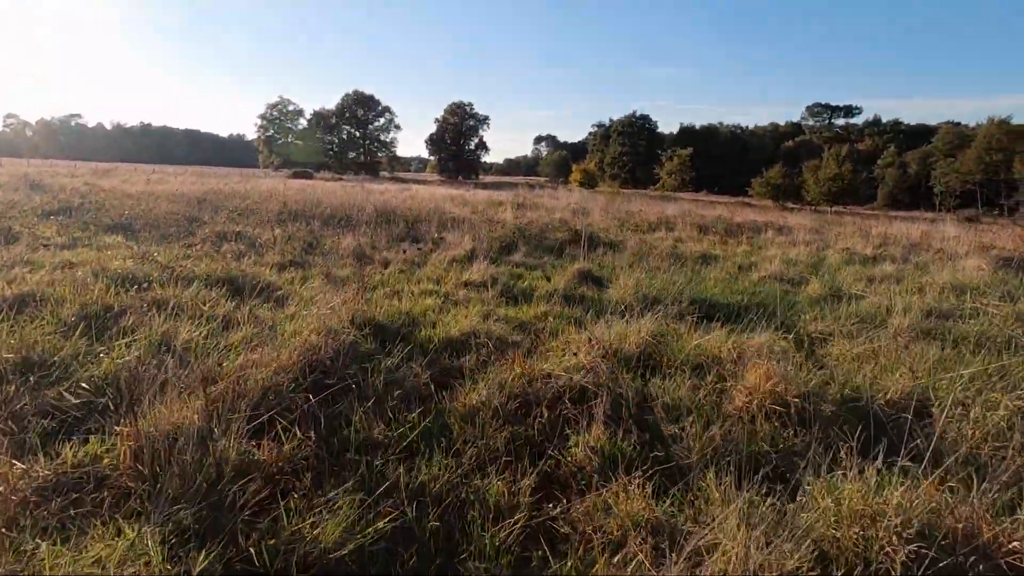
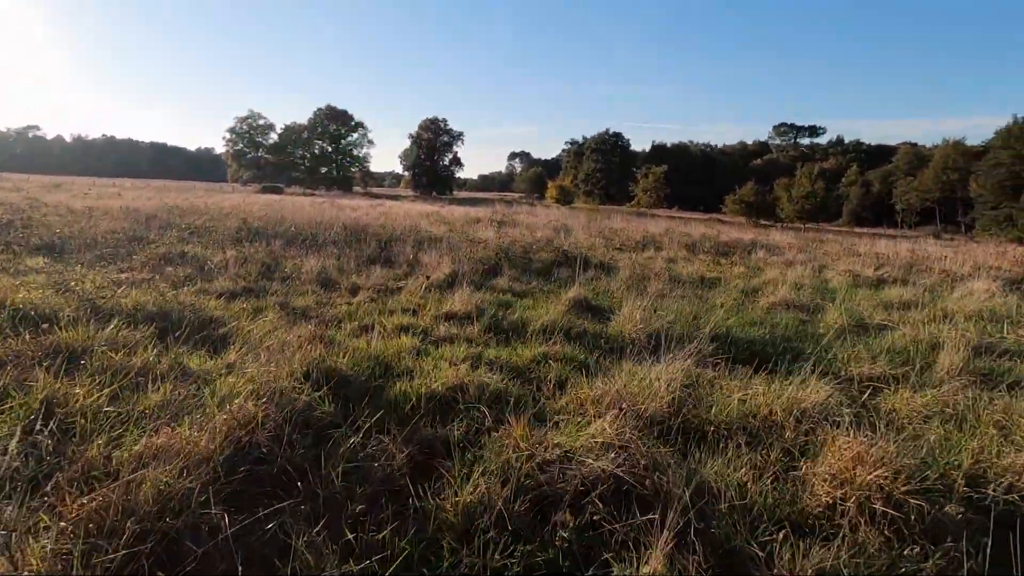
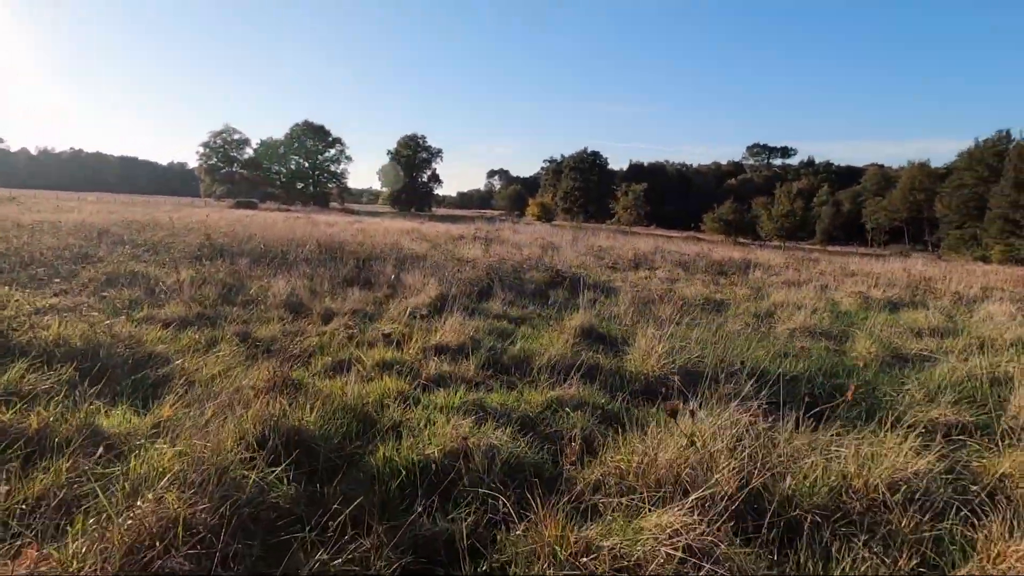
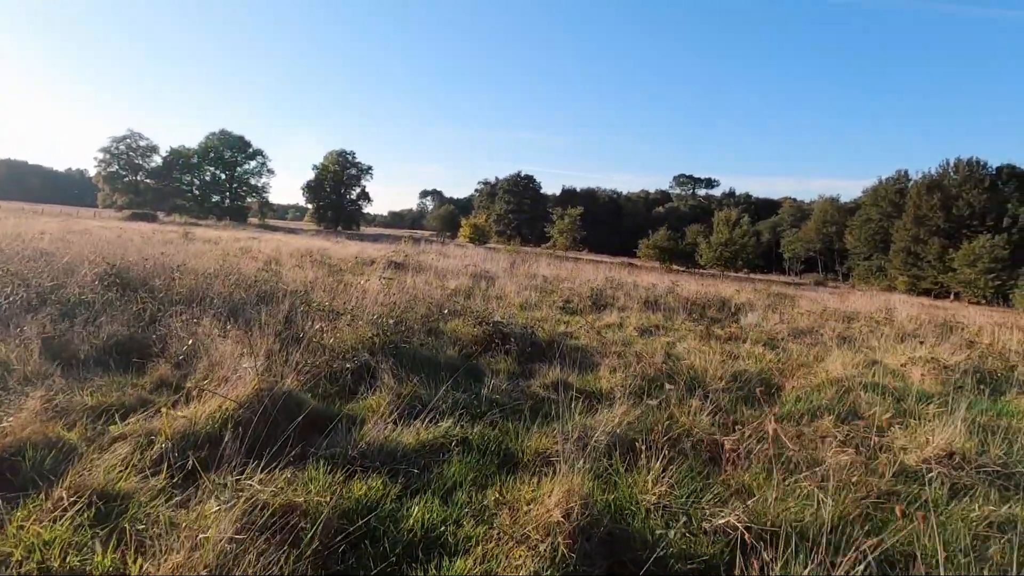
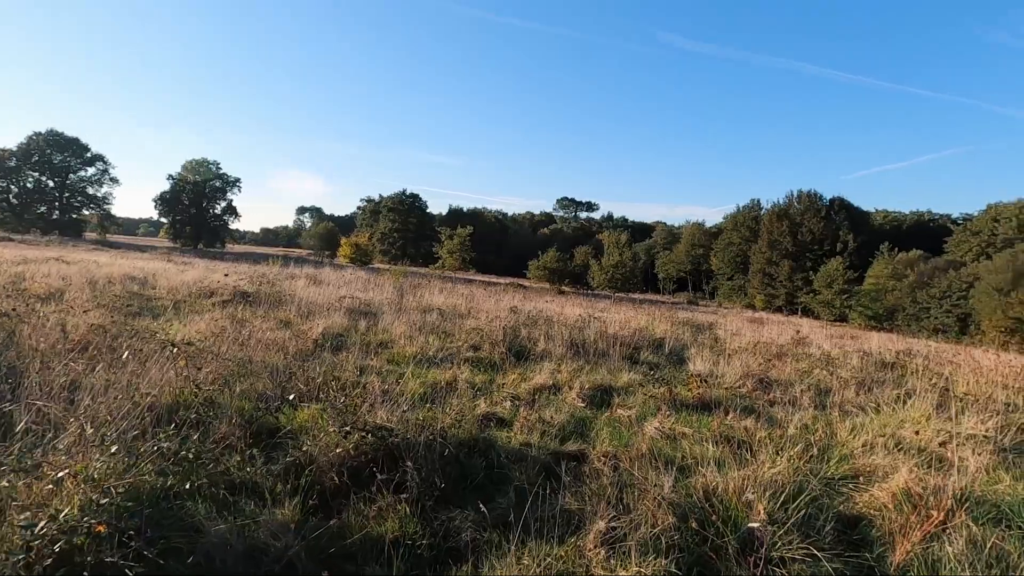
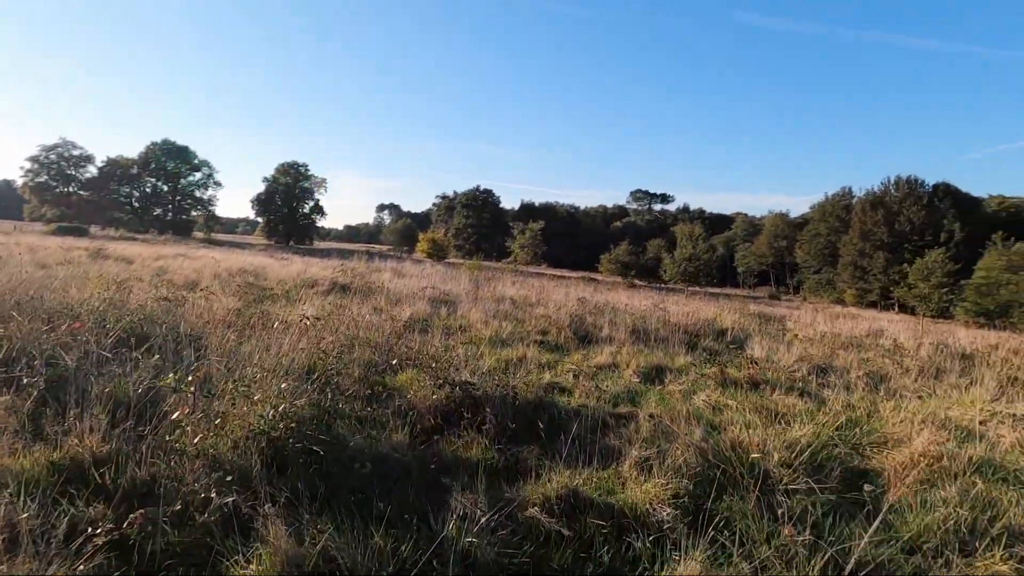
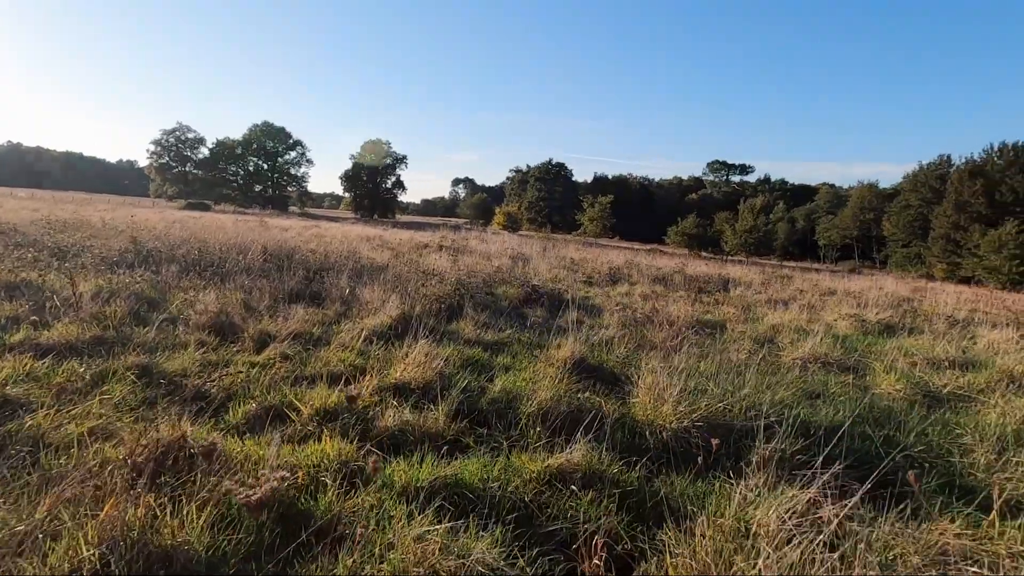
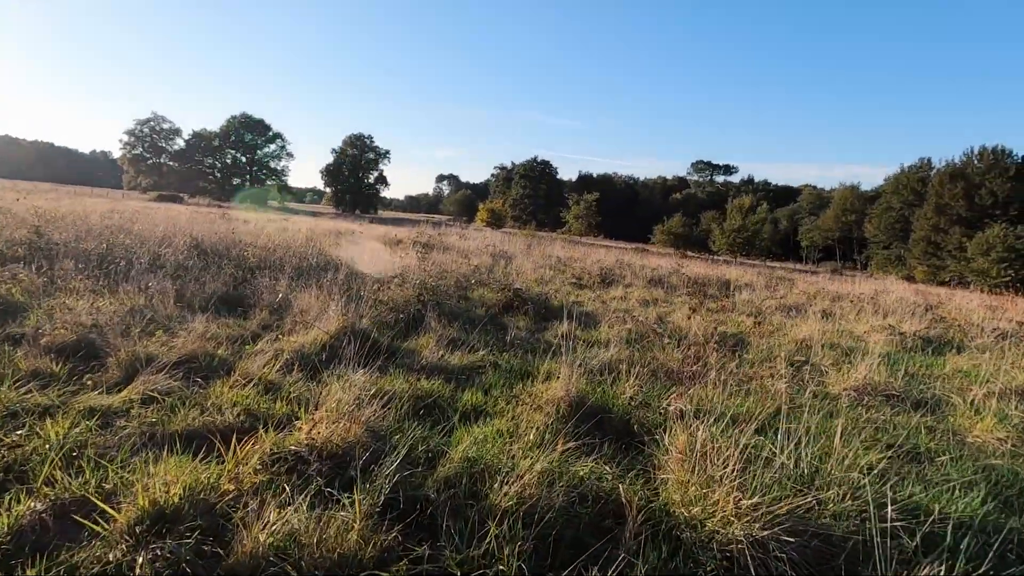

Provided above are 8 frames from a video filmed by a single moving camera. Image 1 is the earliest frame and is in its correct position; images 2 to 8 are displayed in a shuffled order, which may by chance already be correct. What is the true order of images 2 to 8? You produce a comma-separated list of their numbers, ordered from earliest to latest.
2, 3, 7, 8, 4, 6, 5
